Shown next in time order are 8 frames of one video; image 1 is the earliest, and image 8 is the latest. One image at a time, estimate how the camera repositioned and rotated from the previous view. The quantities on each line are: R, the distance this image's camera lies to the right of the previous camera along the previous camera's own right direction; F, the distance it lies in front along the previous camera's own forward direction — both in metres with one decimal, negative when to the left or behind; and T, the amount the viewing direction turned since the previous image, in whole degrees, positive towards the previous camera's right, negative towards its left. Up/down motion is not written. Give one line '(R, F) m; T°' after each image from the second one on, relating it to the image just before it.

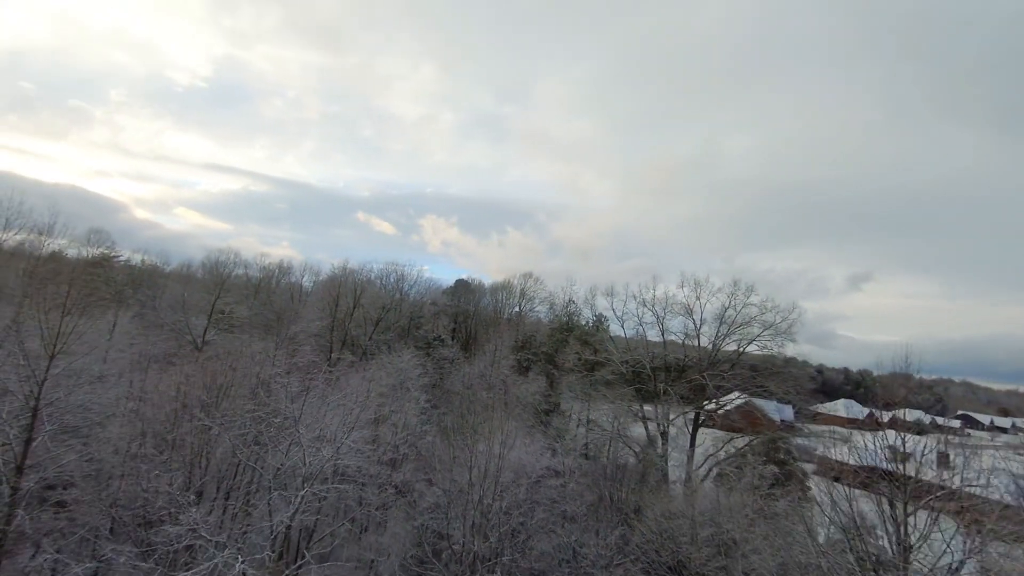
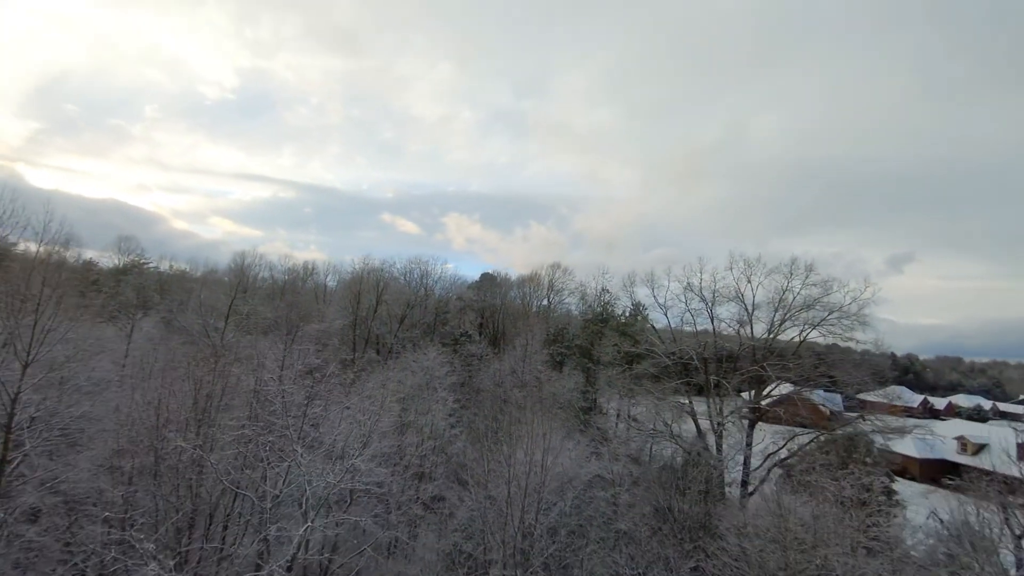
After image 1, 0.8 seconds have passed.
(-0.4, +2.3) m; -3°
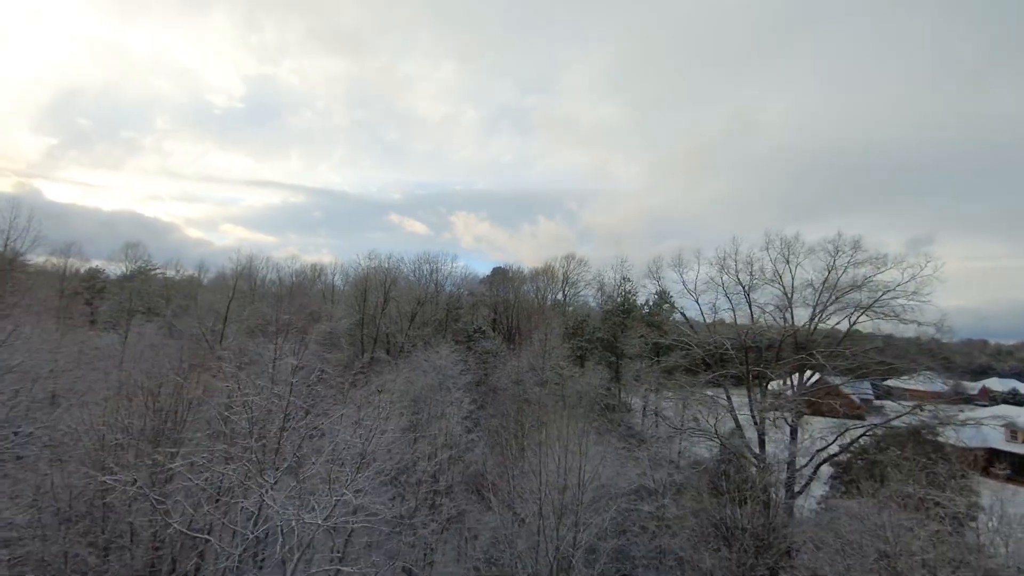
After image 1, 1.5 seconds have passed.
(-0.3, +2.1) m; -1°
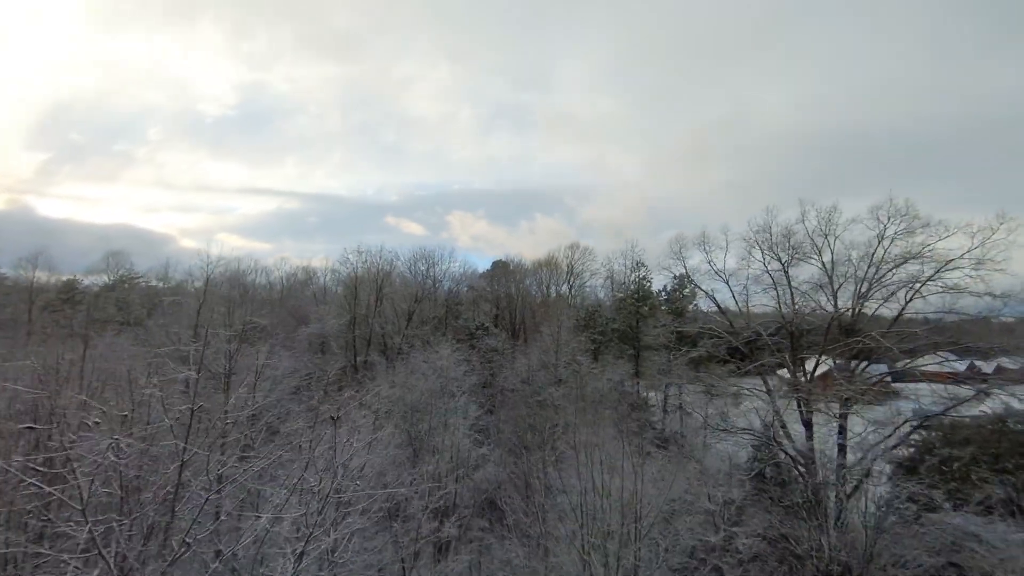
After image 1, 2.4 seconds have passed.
(-0.4, +2.9) m; 0°
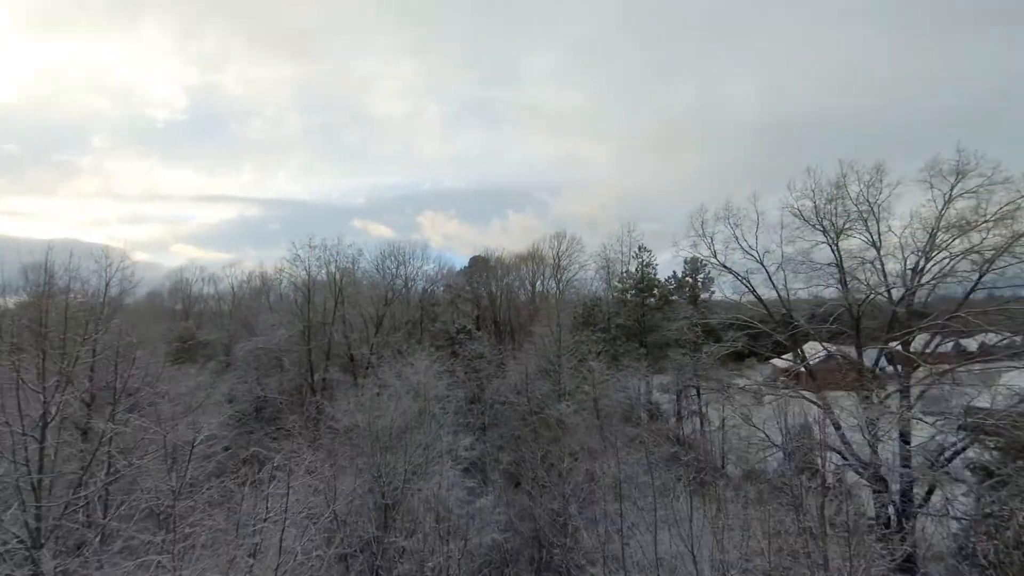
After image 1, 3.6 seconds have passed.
(-0.7, +4.6) m; +3°
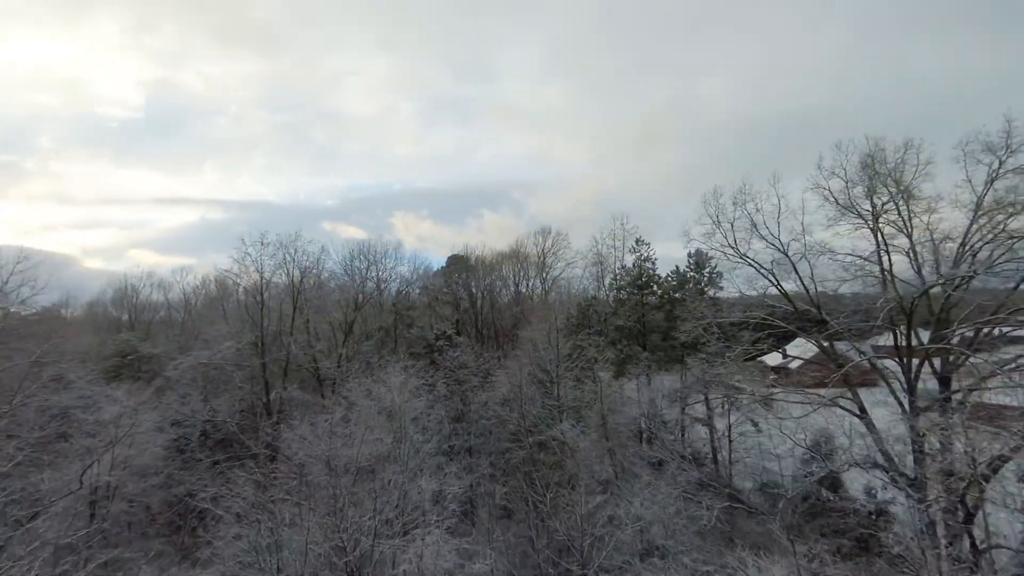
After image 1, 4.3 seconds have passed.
(-0.5, +2.9) m; +3°
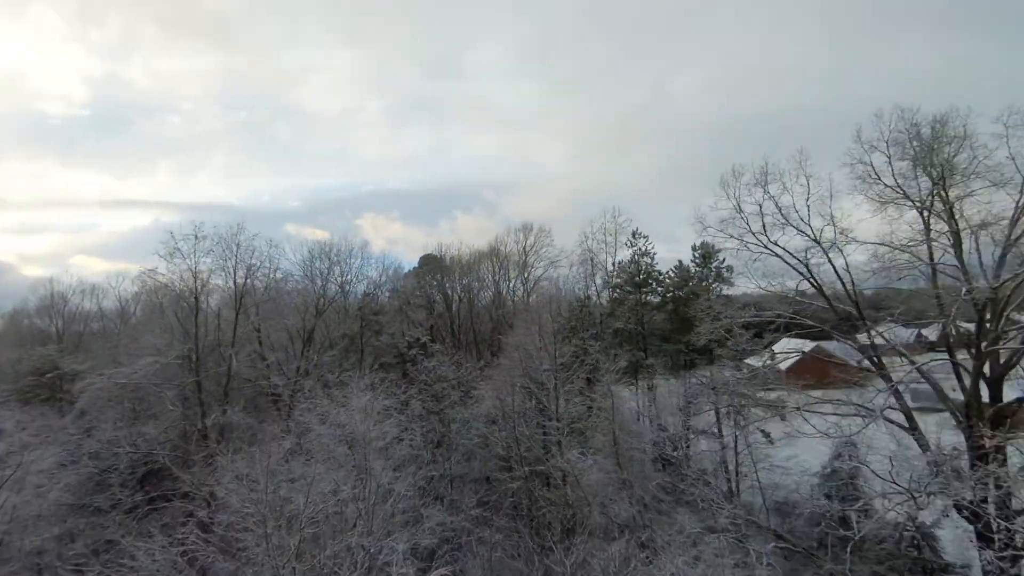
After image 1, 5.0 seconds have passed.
(-0.6, +3.0) m; +4°
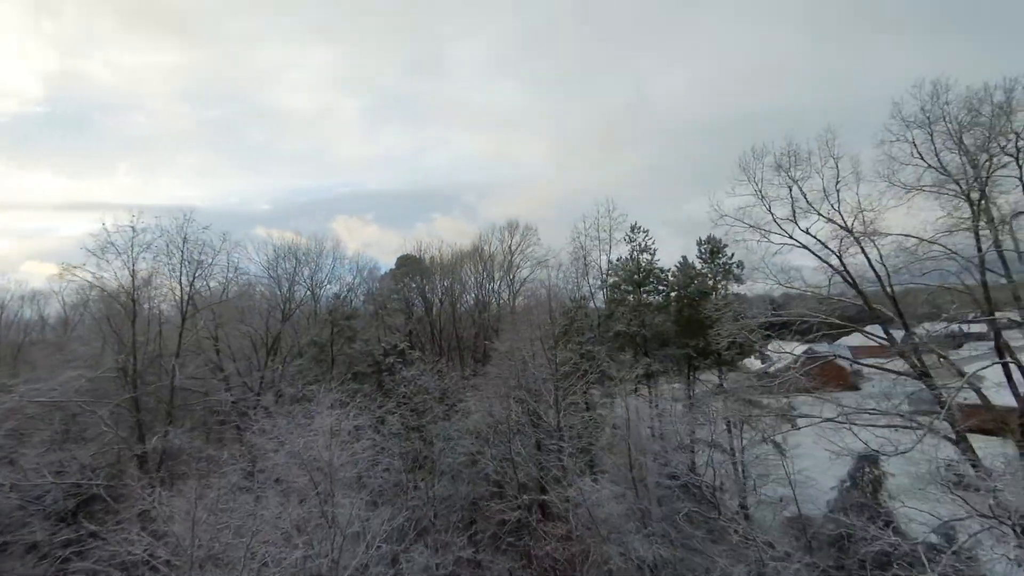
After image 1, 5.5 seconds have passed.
(-0.5, +2.1) m; +3°
